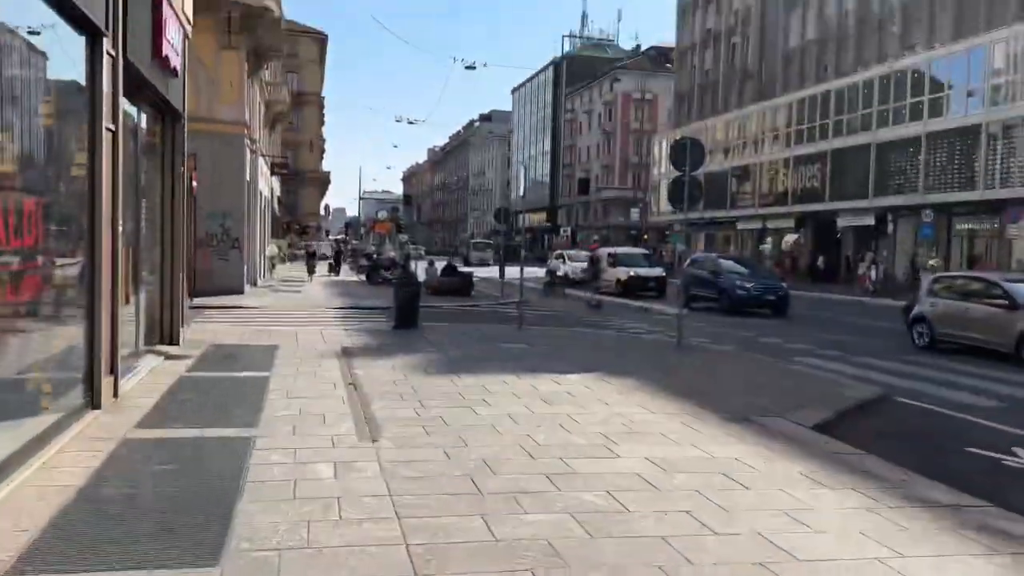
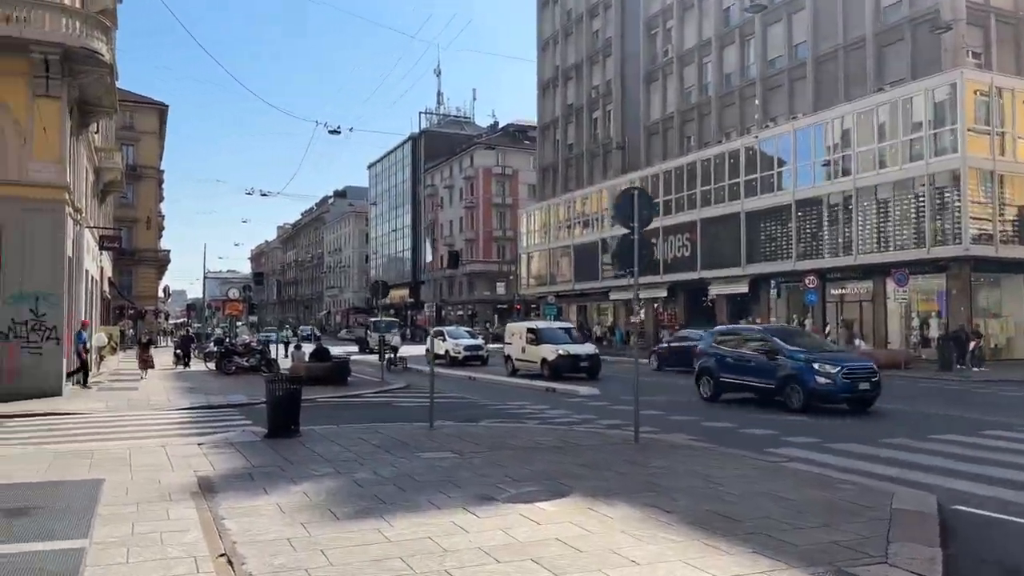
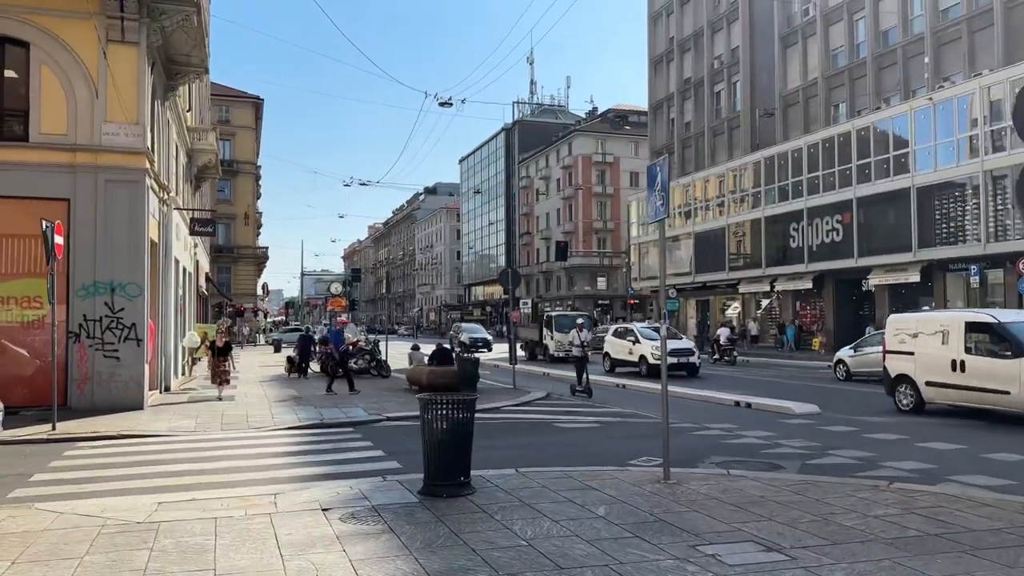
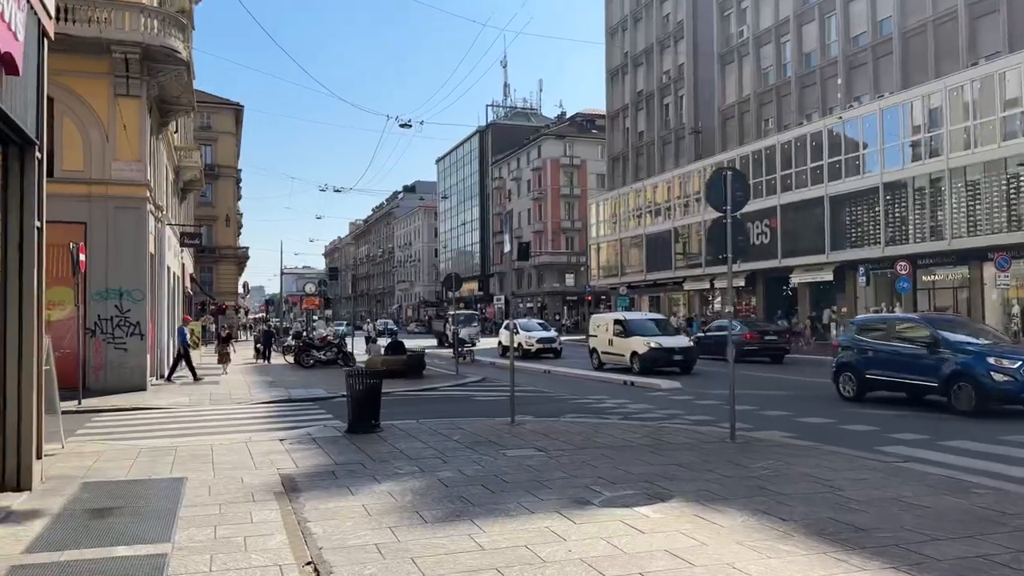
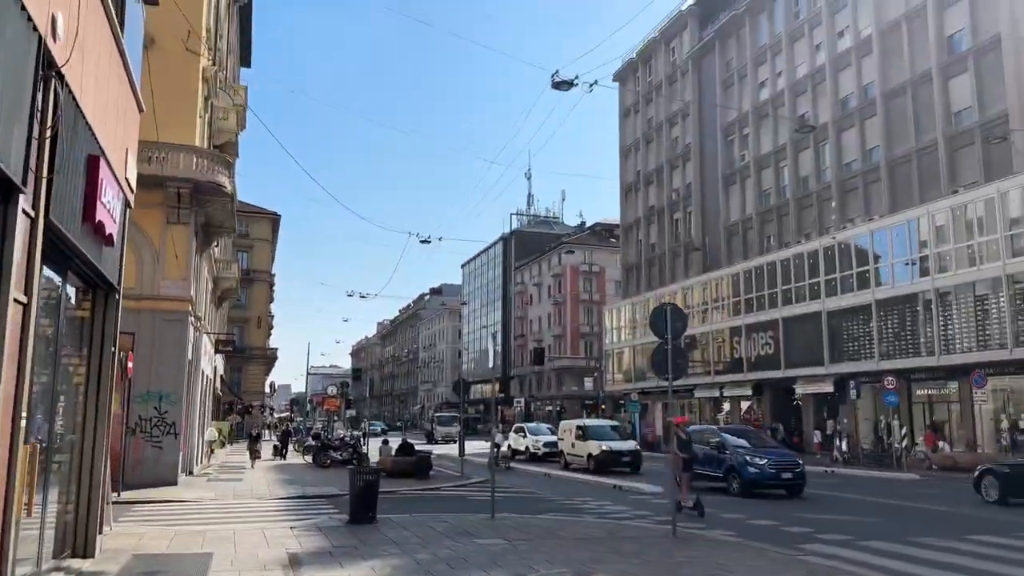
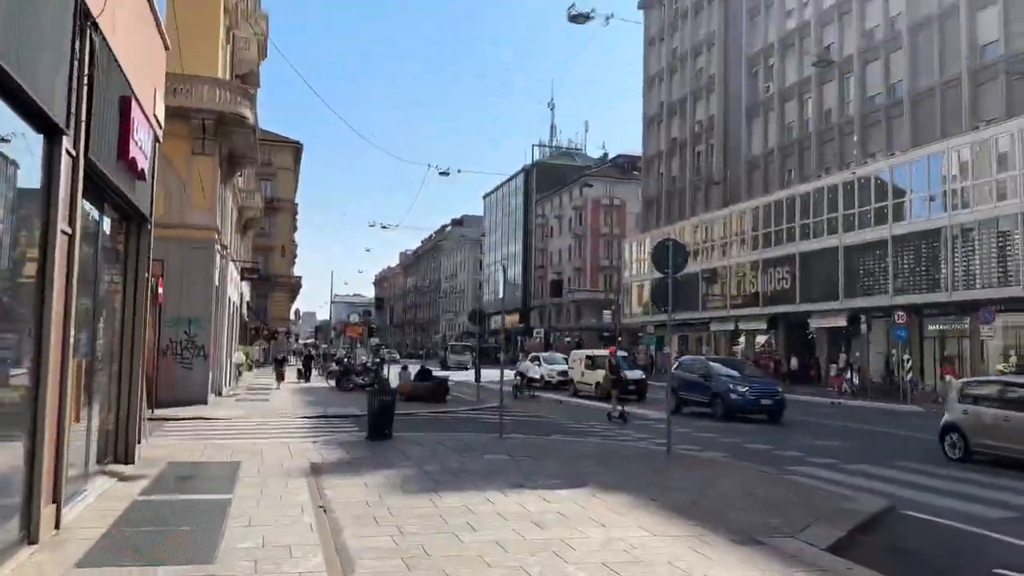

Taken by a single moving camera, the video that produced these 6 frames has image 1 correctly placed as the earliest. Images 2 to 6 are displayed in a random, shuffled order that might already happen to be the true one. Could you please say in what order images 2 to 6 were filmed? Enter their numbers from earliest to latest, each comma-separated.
6, 5, 2, 4, 3
